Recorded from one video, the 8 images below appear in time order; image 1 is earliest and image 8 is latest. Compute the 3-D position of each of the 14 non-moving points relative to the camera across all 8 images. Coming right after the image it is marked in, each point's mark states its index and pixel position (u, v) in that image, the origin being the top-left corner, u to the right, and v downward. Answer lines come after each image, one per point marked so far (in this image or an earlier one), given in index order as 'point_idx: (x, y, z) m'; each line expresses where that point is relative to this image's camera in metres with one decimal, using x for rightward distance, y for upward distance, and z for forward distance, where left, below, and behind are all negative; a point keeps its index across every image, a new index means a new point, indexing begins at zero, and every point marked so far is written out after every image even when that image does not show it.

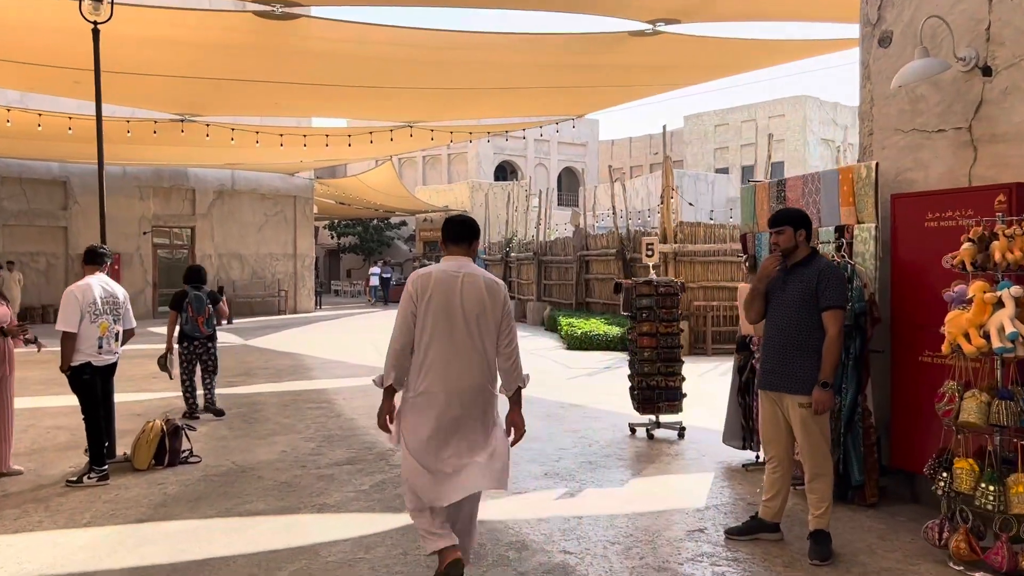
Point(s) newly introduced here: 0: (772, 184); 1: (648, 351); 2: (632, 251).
0: (+1.6, +0.6, +4.9) m
1: (+0.9, -0.4, +5.7) m
2: (+2.1, +0.7, +14.8) m
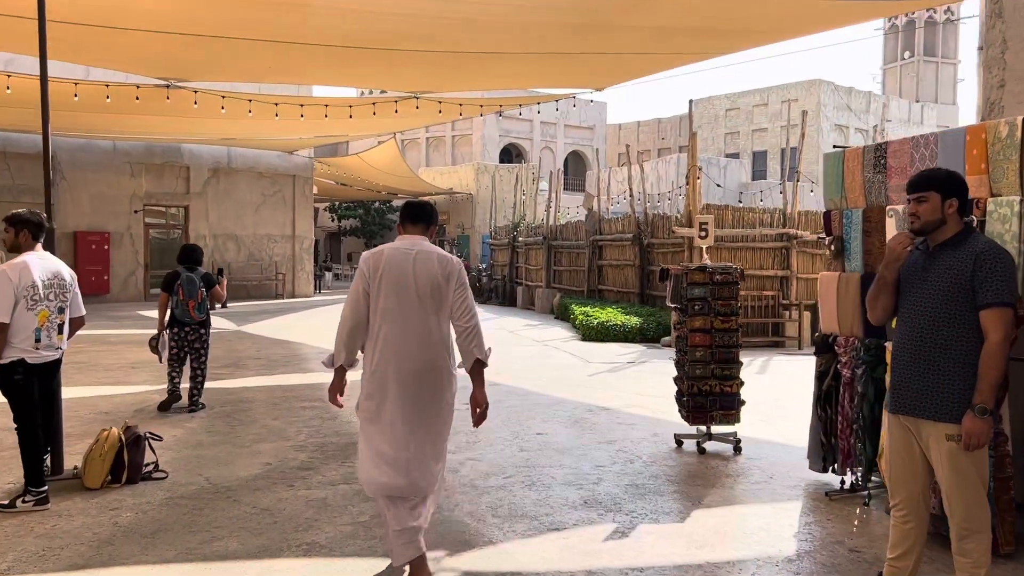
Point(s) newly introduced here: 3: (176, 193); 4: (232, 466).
0: (+1.7, +0.7, +4.0) m
1: (+1.1, -0.4, +4.8) m
2: (+2.3, +0.9, +13.9) m
3: (-7.9, +2.2, +19.2) m
4: (-1.6, -1.0, +4.7) m
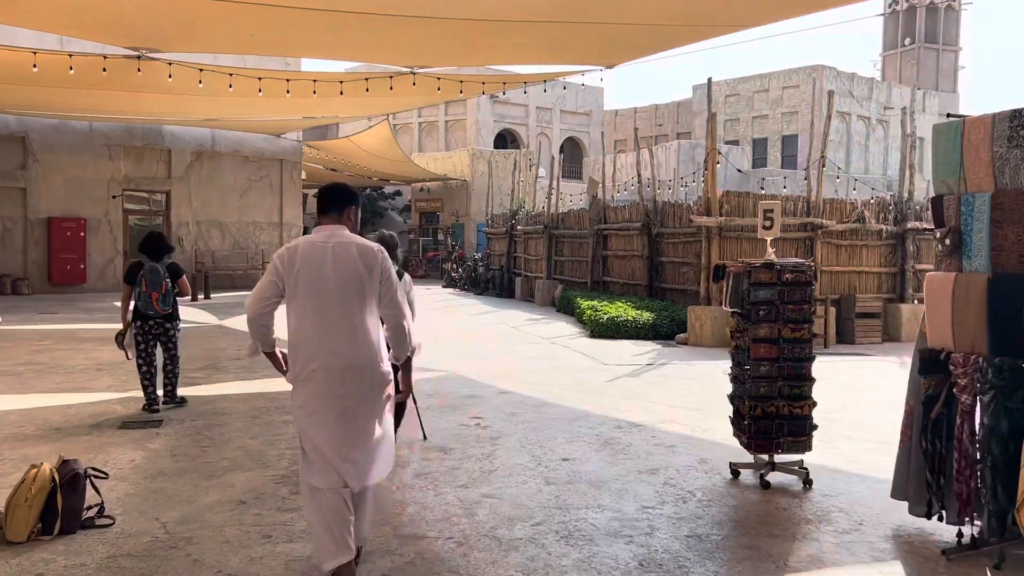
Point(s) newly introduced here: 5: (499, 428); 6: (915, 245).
0: (+1.9, +0.7, +3.1) m
1: (+1.2, -0.4, +4.0) m
2: (+2.4, +1.0, +13.1) m
3: (-7.9, +2.5, +18.2) m
4: (-1.5, -1.0, +3.8) m
5: (-0.1, -0.9, +5.3) m
6: (+5.5, +0.6, +11.1) m
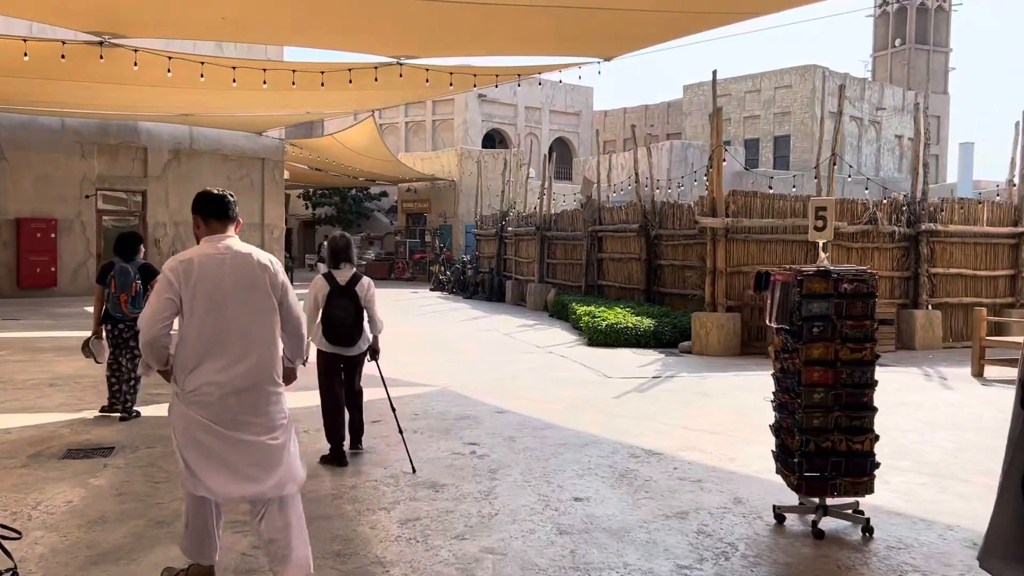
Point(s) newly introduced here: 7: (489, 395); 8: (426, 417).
0: (+1.9, +0.6, +2.5) m
1: (+1.3, -0.4, +3.3) m
2: (+2.2, +0.9, +12.5) m
3: (-8.1, +2.4, +17.4) m
4: (-1.4, -1.1, +3.1) m
5: (-0.1, -1.0, +4.6) m
6: (+5.4, +0.5, +10.6) m
7: (-0.2, -0.9, +6.4) m
8: (-0.6, -0.9, +5.7) m
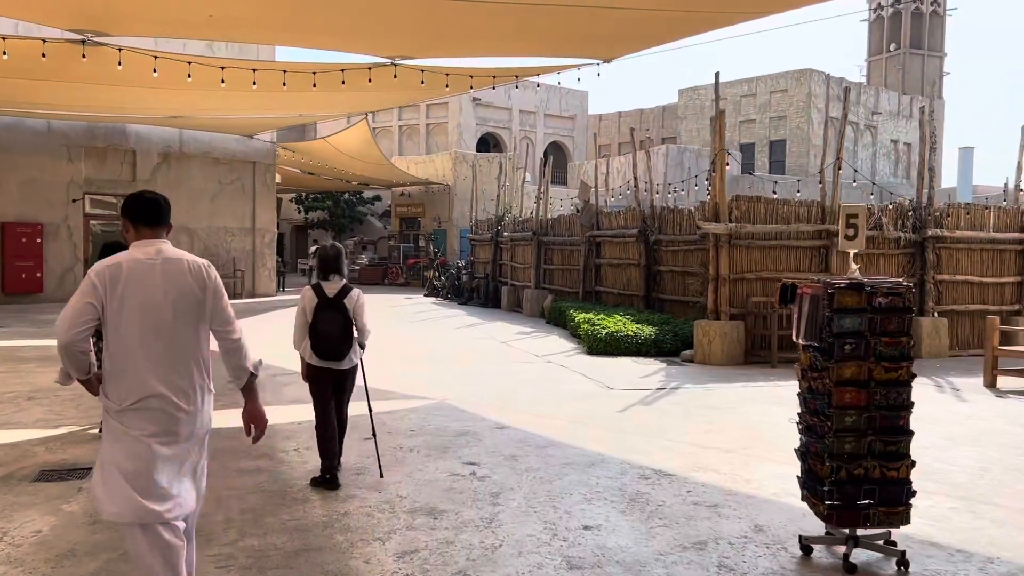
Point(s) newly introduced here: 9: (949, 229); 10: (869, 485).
0: (+1.9, +0.6, +2.3) m
1: (+1.3, -0.5, +3.1) m
2: (+2.2, +0.8, +12.3) m
3: (-8.2, +2.3, +17.1) m
4: (-1.4, -1.1, +2.9) m
5: (-0.1, -1.0, +4.4) m
6: (+5.4, +0.4, +10.4) m
7: (-0.2, -0.9, +6.2) m
8: (-0.6, -1.0, +5.4) m
9: (+5.6, +0.8, +10.4) m
10: (+1.3, -0.7, +3.1) m
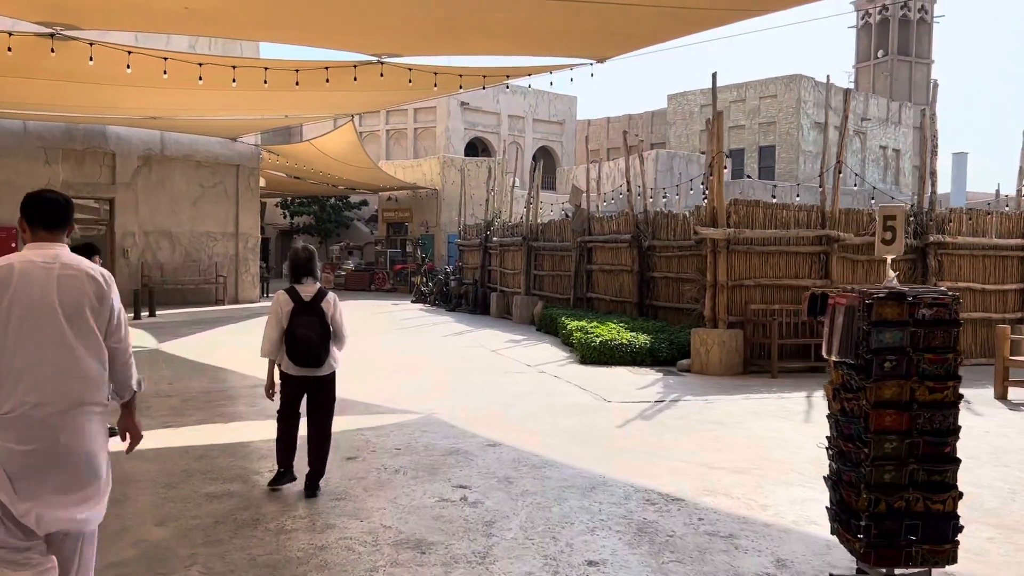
0: (+1.9, +0.5, +1.9) m
1: (+1.3, -0.5, +2.7) m
2: (+2.0, +0.7, +11.9) m
3: (-8.4, +2.1, +16.6) m
4: (-1.4, -1.1, +2.5) m
5: (-0.1, -1.1, +4.0) m
6: (+5.2, +0.3, +10.1) m
7: (-0.2, -1.0, +5.8) m
8: (-0.6, -1.0, +5.1) m
9: (+5.5, +0.7, +10.2) m
10: (+1.3, -0.8, +2.7) m
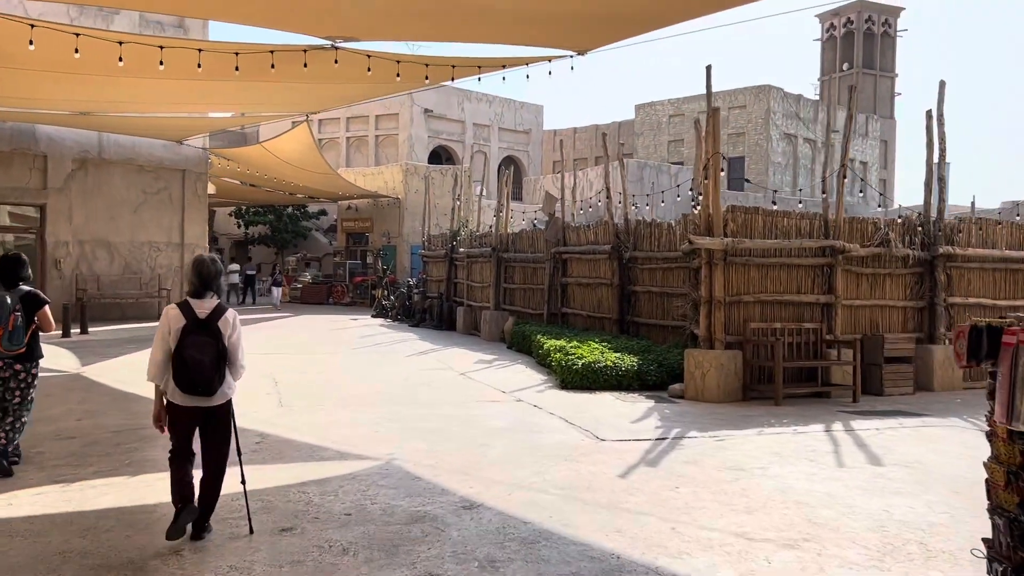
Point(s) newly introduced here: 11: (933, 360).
0: (+2.0, +0.5, +1.0) m
1: (+1.3, -0.6, +1.7) m
2: (+1.6, +0.5, +11.0) m
3: (-9.0, +1.9, +15.2) m
4: (-1.4, -1.2, +1.3) m
5: (-0.1, -1.1, +2.9) m
6: (+4.9, +0.2, +9.3) m
7: (-0.4, -1.1, +4.7) m
8: (-0.7, -1.1, +3.9) m
9: (+5.1, +0.5, +9.3) m
10: (+1.4, -0.9, +1.7) m
11: (+4.7, -0.8, +9.0) m
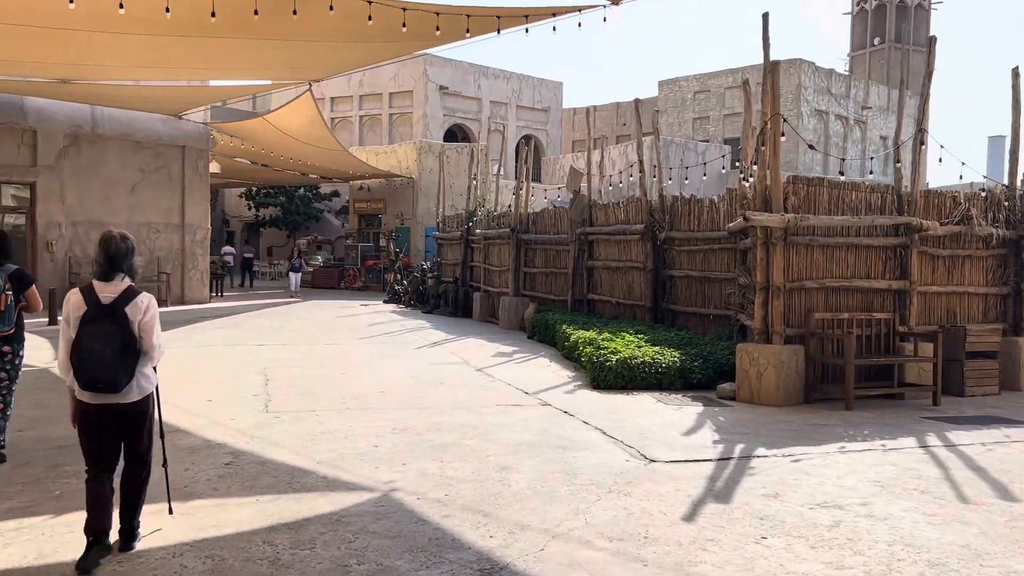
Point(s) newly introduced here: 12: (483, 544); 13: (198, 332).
0: (+2.1, +0.5, -0.2) m
1: (+1.4, -0.6, +0.6) m
2: (+1.9, +0.7, +9.8) m
3: (-8.6, +2.2, +14.2) m
4: (-1.3, -1.2, +0.3) m
5: (0.0, -1.1, +1.8) m
6: (+5.2, +0.3, +8.0) m
7: (-0.2, -1.0, +3.6) m
8: (-0.6, -1.1, +2.9) m
9: (+5.4, +0.6, +8.1) m
10: (+1.4, -0.8, +0.6) m
11: (+4.9, -0.6, +7.8) m
12: (-0.1, -1.0, +3.3) m
13: (-4.2, -0.6, +11.1) m
